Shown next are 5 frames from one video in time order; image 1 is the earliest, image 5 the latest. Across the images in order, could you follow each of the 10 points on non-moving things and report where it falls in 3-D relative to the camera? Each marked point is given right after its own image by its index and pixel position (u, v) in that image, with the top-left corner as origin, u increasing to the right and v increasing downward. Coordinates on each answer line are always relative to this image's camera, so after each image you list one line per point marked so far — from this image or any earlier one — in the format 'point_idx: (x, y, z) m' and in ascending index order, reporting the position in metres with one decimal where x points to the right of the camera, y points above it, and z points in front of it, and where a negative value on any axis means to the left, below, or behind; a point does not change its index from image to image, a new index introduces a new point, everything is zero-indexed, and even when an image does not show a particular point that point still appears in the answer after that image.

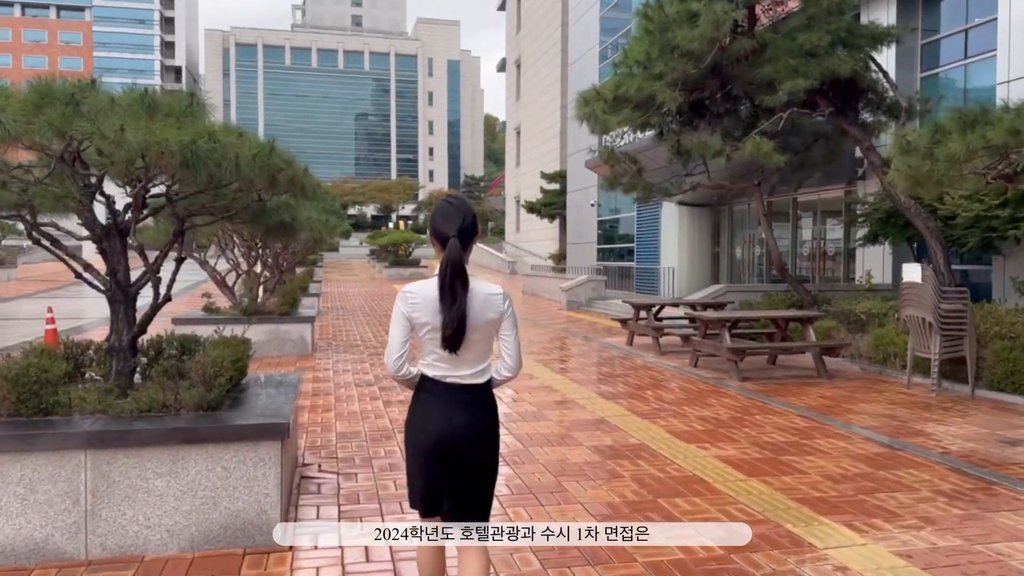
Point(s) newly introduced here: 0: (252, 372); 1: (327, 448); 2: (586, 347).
0: (-3.2, -1.1, +9.8) m
1: (-1.4, -1.3, +6.1) m
2: (+1.1, -0.9, +12.5) m
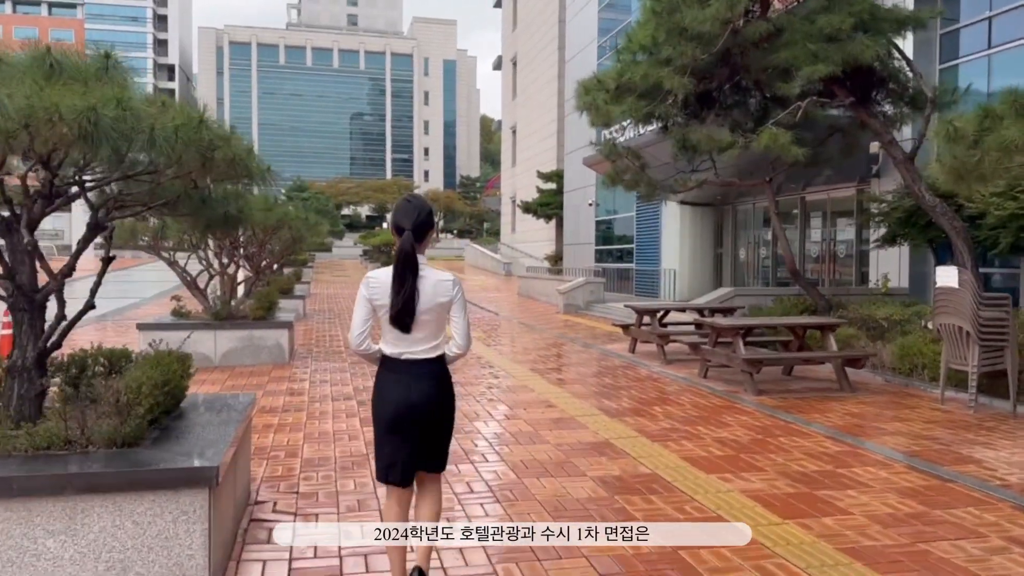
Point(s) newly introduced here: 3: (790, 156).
0: (-3.3, -1.1, +8.9) m
1: (-1.5, -1.3, +5.3) m
2: (+1.0, -1.0, +11.7) m
3: (+3.2, +1.5, +9.1) m
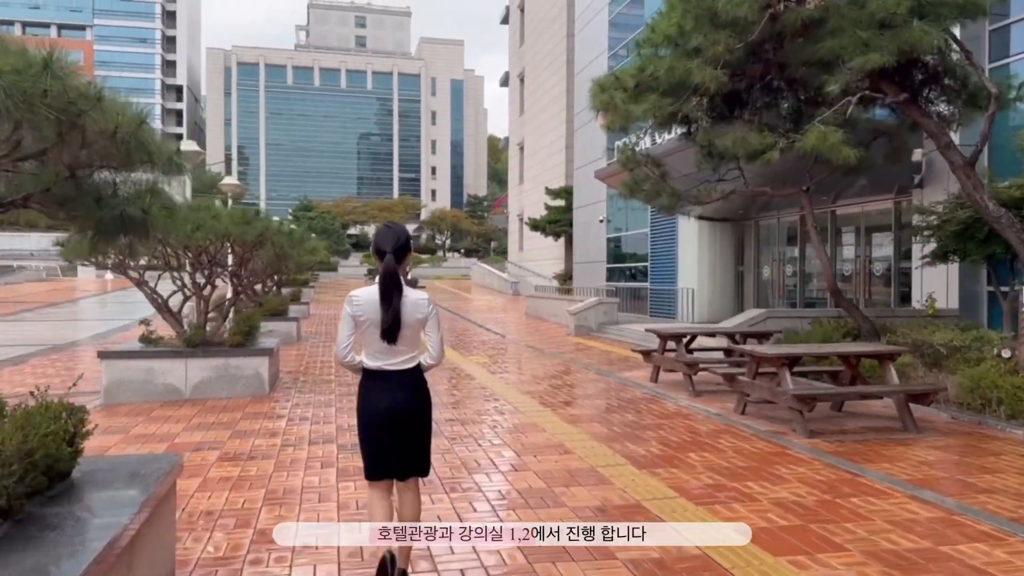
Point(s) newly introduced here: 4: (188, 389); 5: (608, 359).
0: (-3.2, -1.3, +7.7) m
1: (-1.5, -1.4, +4.1) m
2: (+1.1, -1.3, +10.5) m
3: (+3.3, +1.3, +7.9) m
4: (-3.8, -1.2, +9.2) m
5: (+1.6, -1.2, +13.2) m
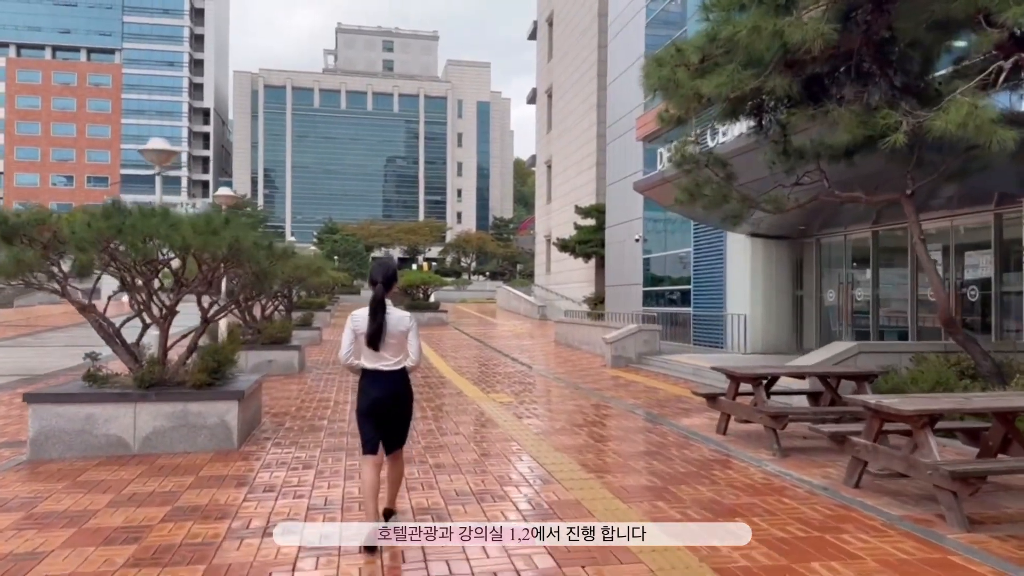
0: (-3.0, -1.5, +5.8) m
1: (-1.3, -1.5, +2.1) m
2: (+1.5, -1.6, +8.4) m
3: (+3.5, +1.1, +5.8) m
4: (-3.5, -1.4, +7.3) m
5: (+2.0, -1.6, +11.1) m
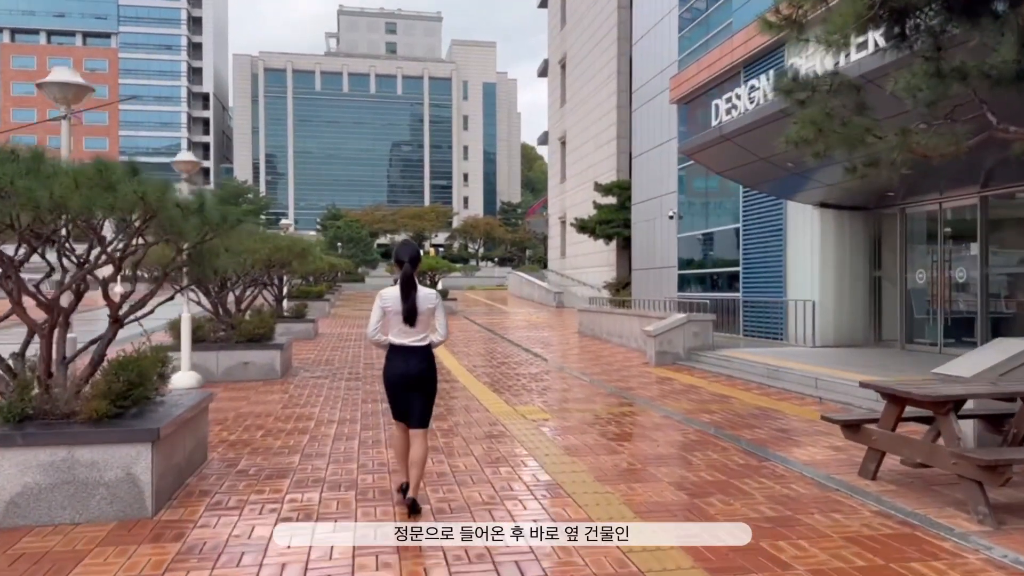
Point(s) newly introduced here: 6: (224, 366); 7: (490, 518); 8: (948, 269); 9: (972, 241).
0: (-2.6, -1.5, +3.3) m
1: (-1.0, -1.5, -0.4) m
2: (+1.9, -1.4, +5.8) m
3: (+3.9, +1.2, +3.2) m
4: (-3.1, -1.3, +4.8) m
5: (+2.4, -1.3, +8.5) m
6: (-4.3, -1.2, +11.7) m
7: (-0.1, -1.4, +4.9) m
8: (+6.9, +0.3, +12.6) m
9: (+7.0, +0.7, +12.1) m
